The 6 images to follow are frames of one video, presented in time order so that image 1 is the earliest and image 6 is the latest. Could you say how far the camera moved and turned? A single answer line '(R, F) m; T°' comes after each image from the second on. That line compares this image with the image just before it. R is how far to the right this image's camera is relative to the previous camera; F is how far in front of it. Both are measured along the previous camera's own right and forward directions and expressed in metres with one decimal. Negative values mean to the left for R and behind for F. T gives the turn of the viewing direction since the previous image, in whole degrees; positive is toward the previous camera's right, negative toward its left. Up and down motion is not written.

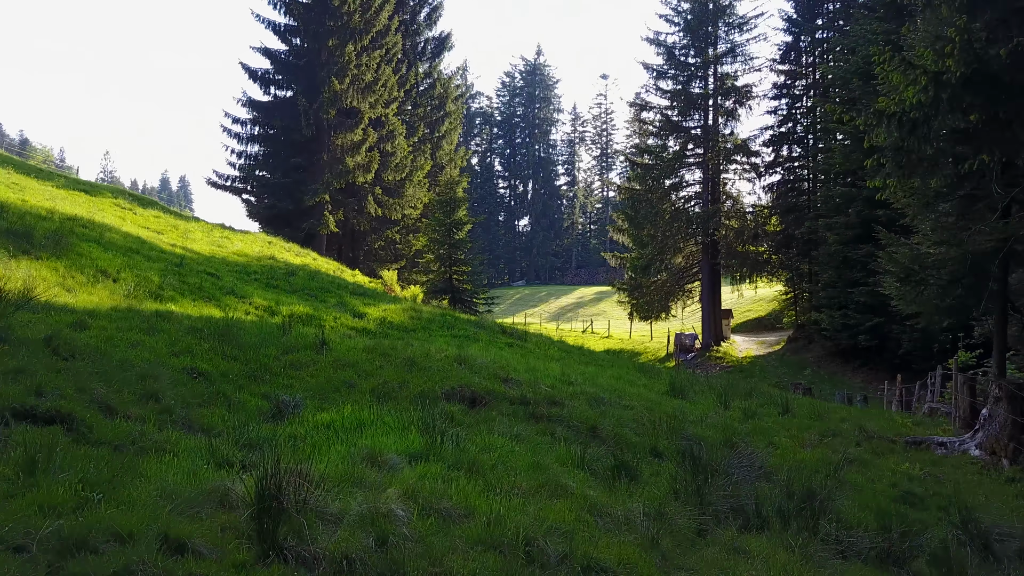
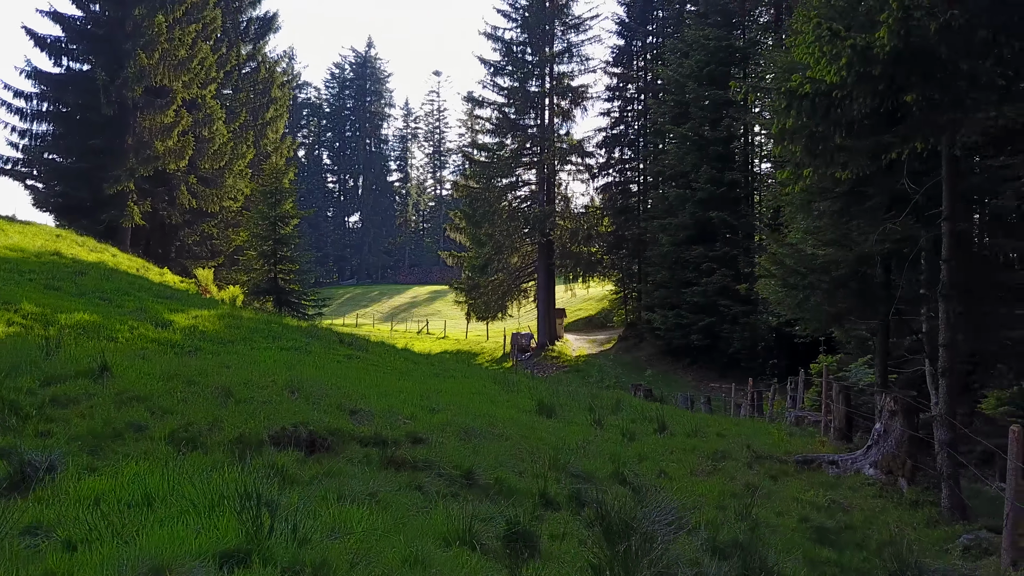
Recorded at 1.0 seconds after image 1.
(-0.1, +1.2) m; +12°
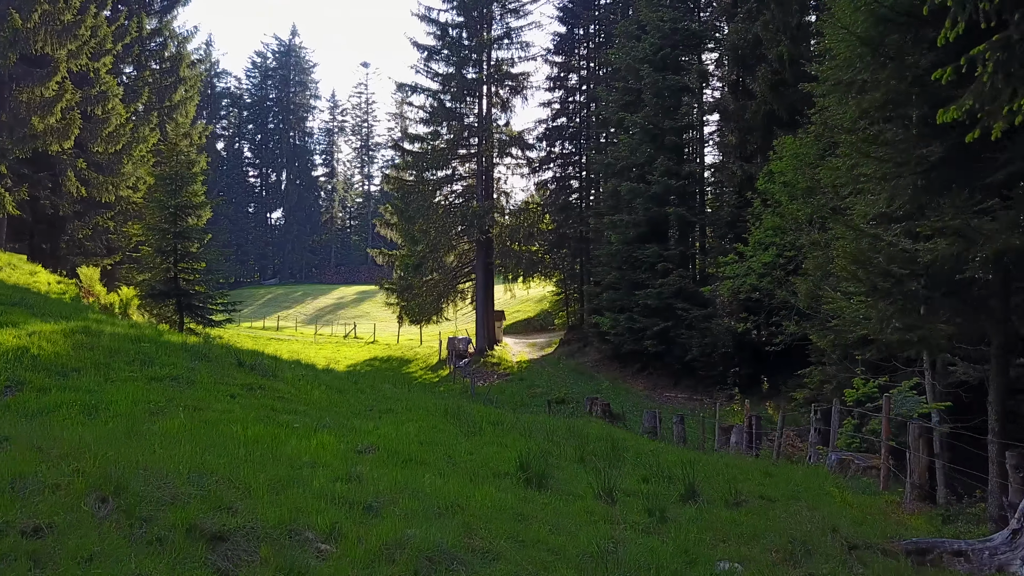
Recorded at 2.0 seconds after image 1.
(-0.2, +2.2) m; +5°
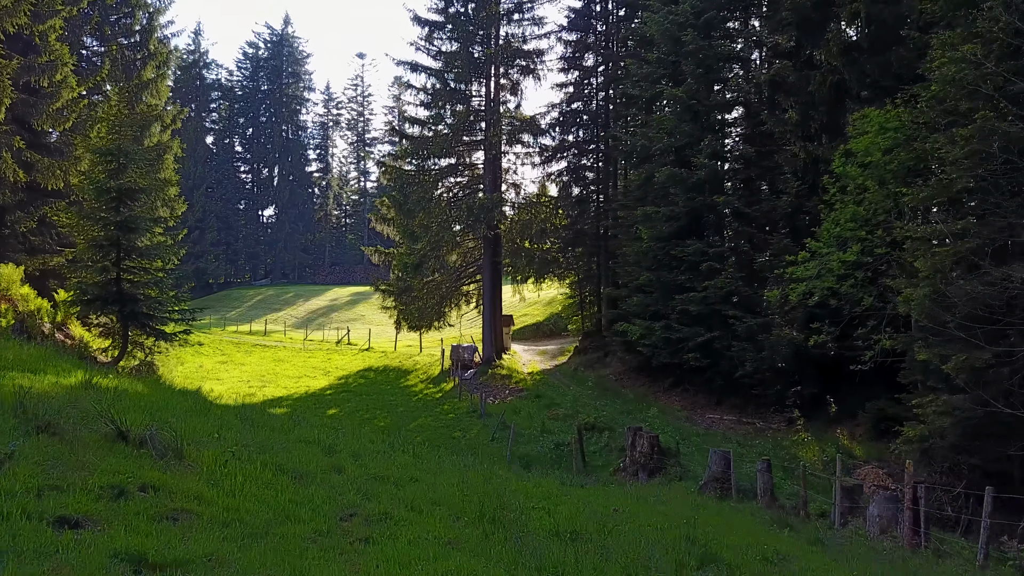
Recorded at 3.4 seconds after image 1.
(-0.5, +3.2) m; 0°
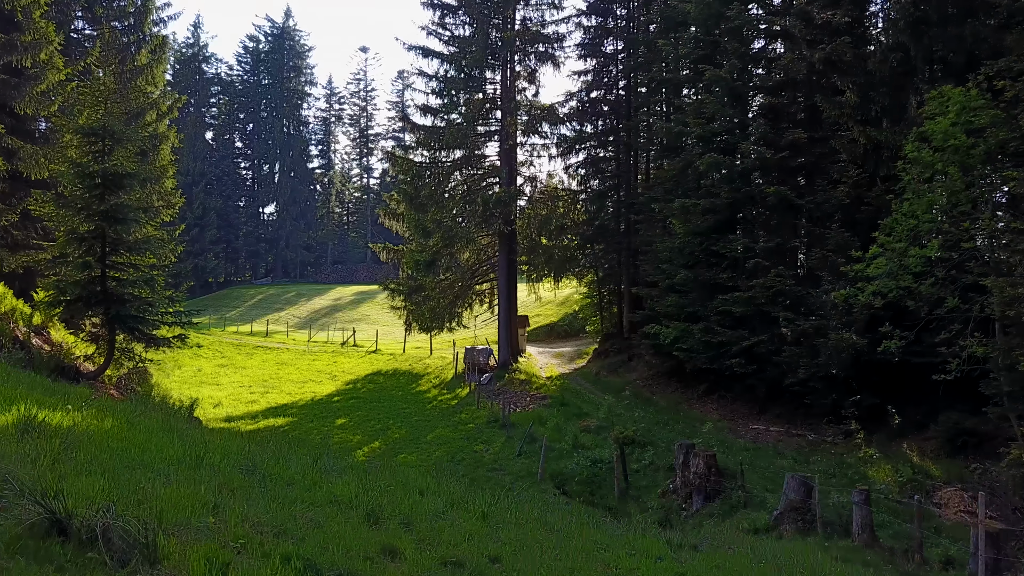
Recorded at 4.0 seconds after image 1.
(-0.6, +1.6) m; 0°
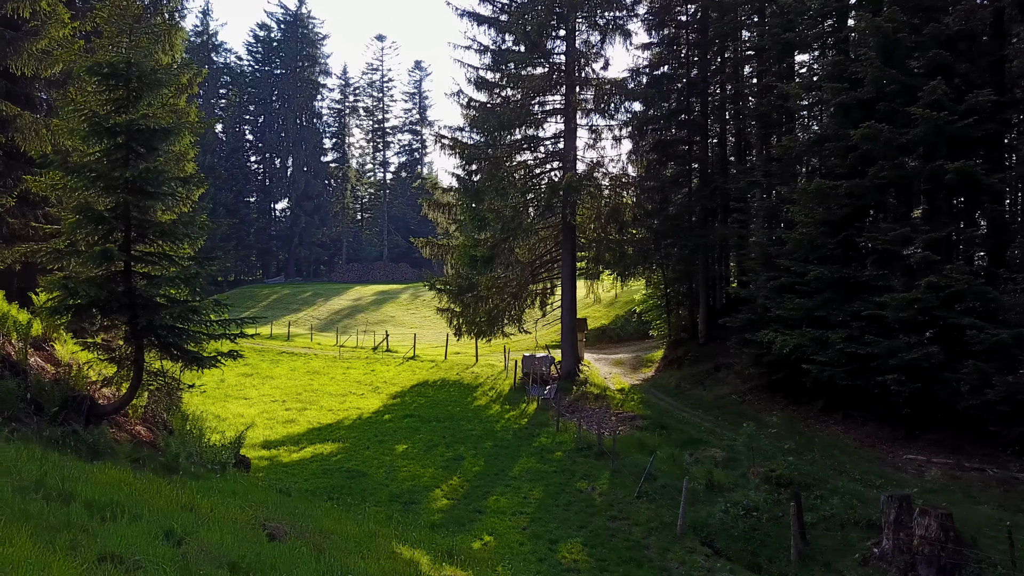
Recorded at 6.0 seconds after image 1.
(-1.8, +3.1) m; 0°
